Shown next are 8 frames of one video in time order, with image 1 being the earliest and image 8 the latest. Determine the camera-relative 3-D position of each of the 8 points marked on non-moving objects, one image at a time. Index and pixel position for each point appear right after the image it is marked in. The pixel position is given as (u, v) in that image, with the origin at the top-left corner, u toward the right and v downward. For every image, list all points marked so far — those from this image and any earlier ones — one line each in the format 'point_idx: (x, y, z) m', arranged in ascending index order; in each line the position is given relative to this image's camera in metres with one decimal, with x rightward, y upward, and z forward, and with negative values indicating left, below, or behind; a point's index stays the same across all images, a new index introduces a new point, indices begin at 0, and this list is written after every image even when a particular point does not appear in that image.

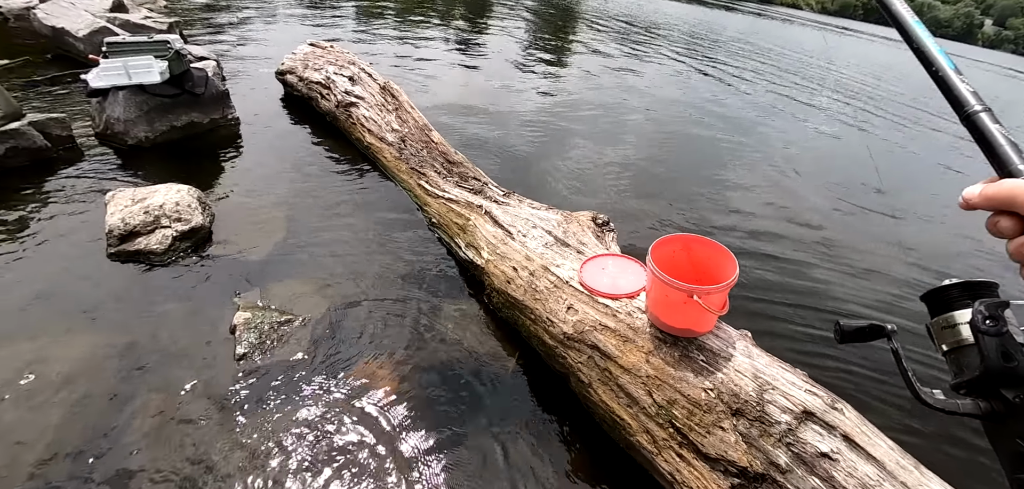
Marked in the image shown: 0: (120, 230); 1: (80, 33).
0: (-4.9, +0.2, +5.4) m
1: (-11.5, +5.6, +11.9) m
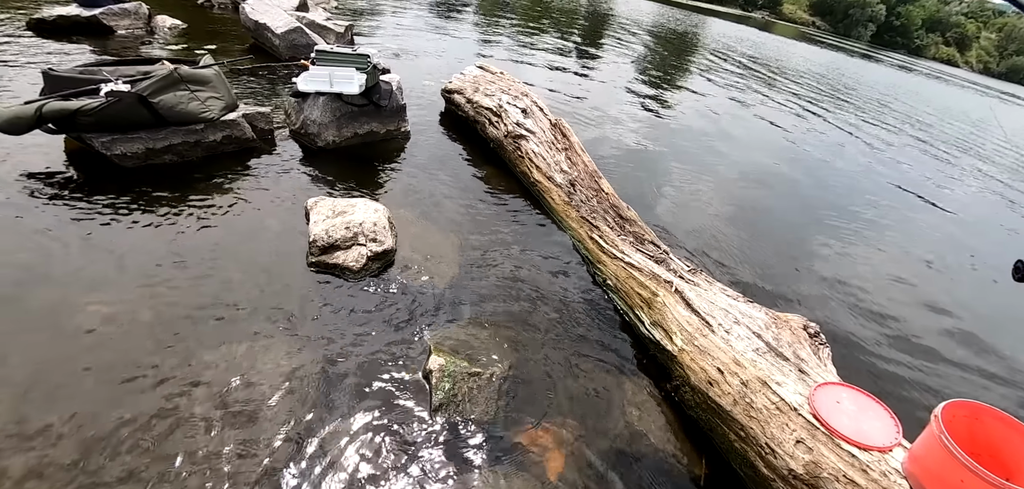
0: (-2.4, 0.0, +5.7) m
1: (-6.9, +6.3, +13.2) m
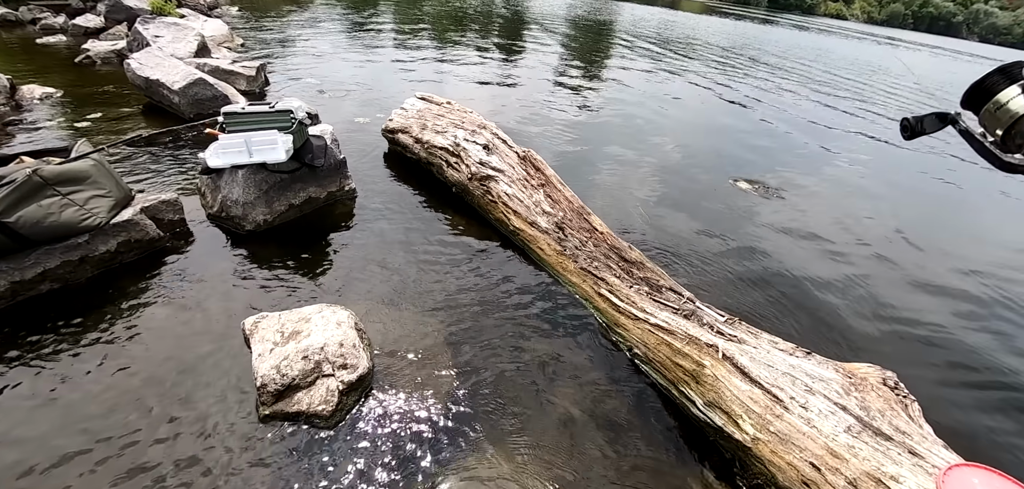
0: (-2.3, -1.3, +4.3) m
1: (-8.5, +4.0, +11.2) m
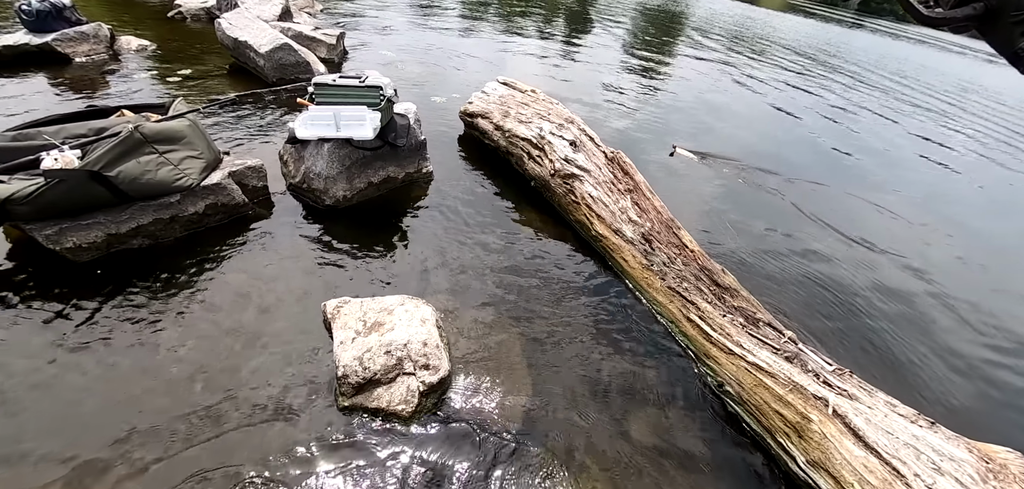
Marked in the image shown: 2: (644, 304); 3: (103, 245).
0: (-1.5, -1.2, +4.2) m
1: (-6.4, +5.0, +11.4) m
2: (+1.9, -0.8, +6.2) m
3: (-5.4, 0.0, +5.8) m
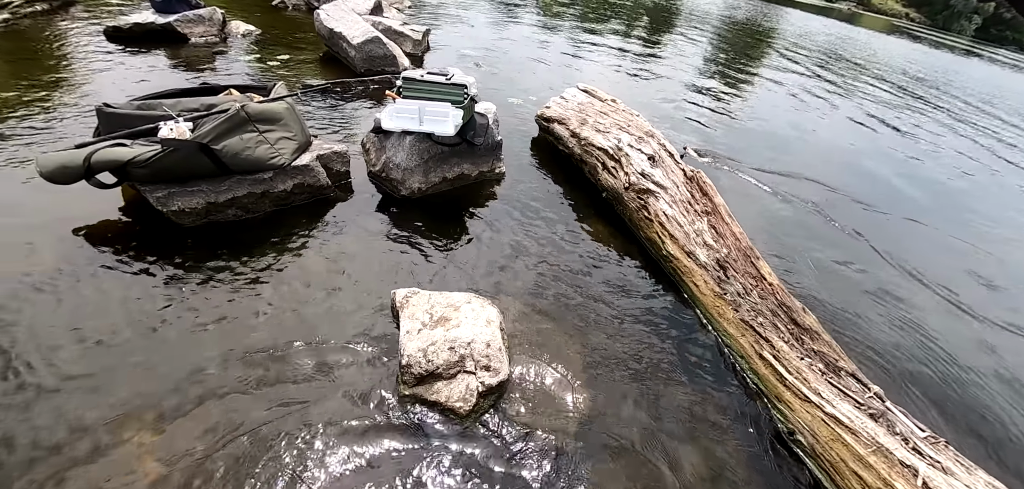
0: (-0.9, -1.2, +4.2) m
1: (-4.3, +5.5, +12.0) m
2: (+2.7, -1.2, +5.9) m
3: (-4.4, +0.5, +6.3) m
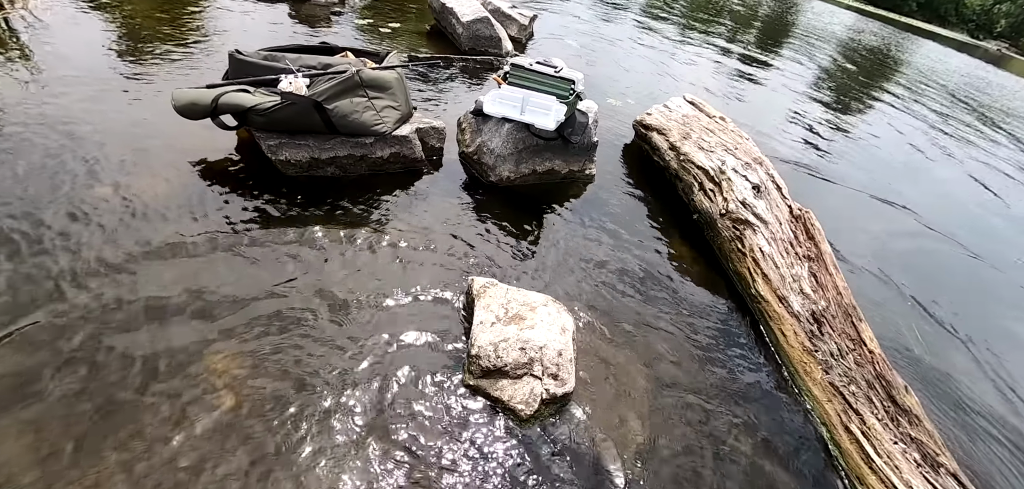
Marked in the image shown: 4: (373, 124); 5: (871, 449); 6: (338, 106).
0: (-0.2, -1.1, +4.2) m
1: (-1.3, +6.2, +12.1) m
2: (+3.5, -1.8, +5.5) m
3: (-3.1, +1.2, +6.7) m
4: (-2.1, +1.8, +6.7) m
5: (+3.7, -2.1, +4.5) m
6: (-2.6, +2.0, +6.5) m
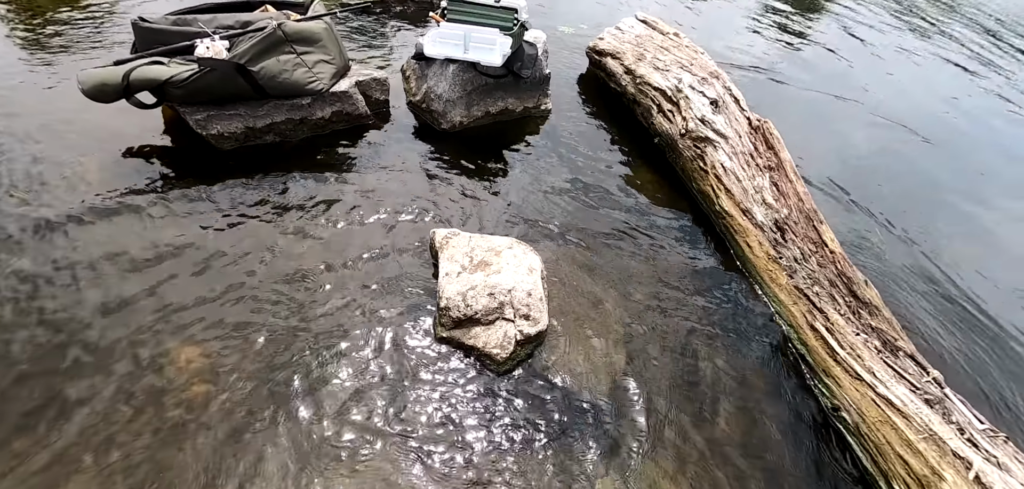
0: (-0.5, -0.6, +4.2) m
1: (-2.9, +7.3, +11.1) m
2: (+3.2, -0.7, +5.6) m
3: (-3.8, +1.5, +6.2) m
4: (-2.9, +2.3, +6.2) m
5: (+3.4, -1.0, +4.7) m
6: (-3.3, +2.4, +5.9) m
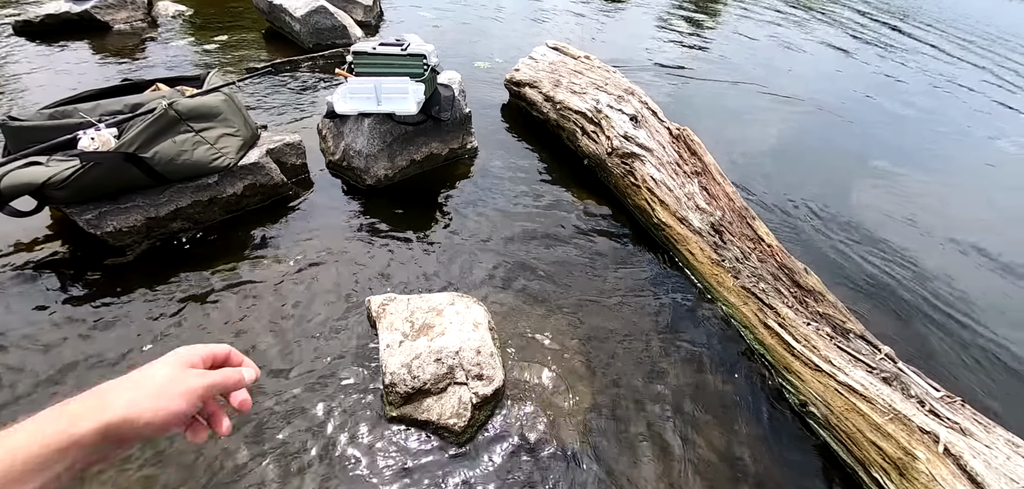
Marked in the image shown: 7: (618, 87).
0: (-0.9, -1.2, +3.8) m
1: (-5.3, +5.7, +10.9) m
2: (+2.6, -0.7, +5.6) m
3: (-4.7, +0.2, +5.7) m
4: (-3.9, +1.1, +5.8) m
5: (+3.0, -1.0, +4.7) m
6: (-4.4, +1.2, +5.5) m
7: (+1.8, +2.7, +7.5) m
